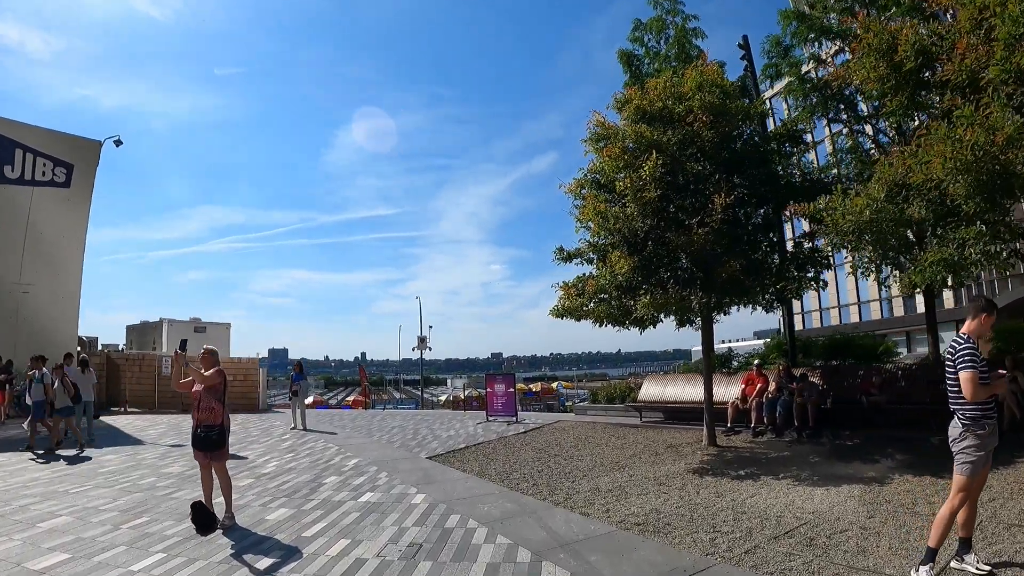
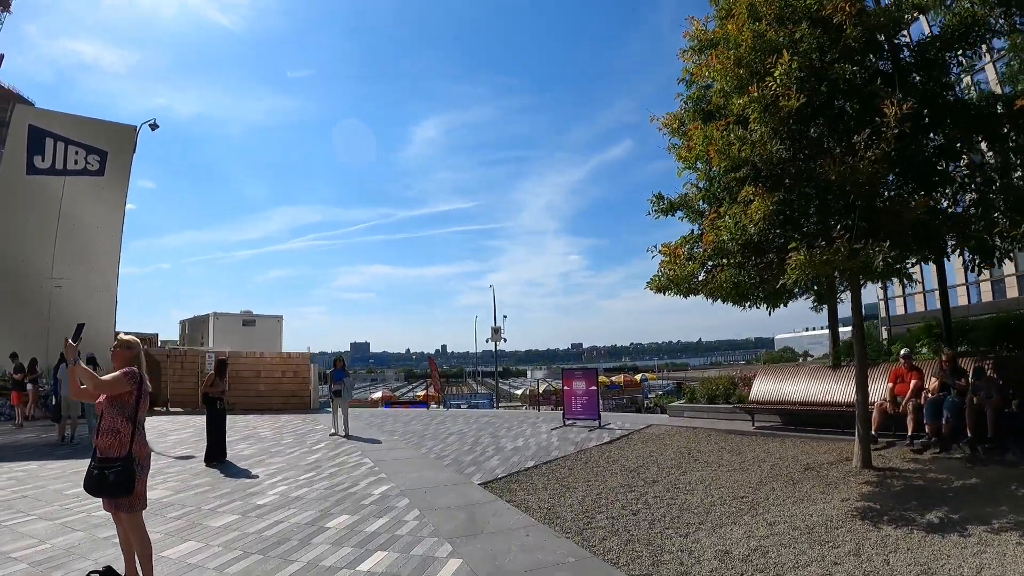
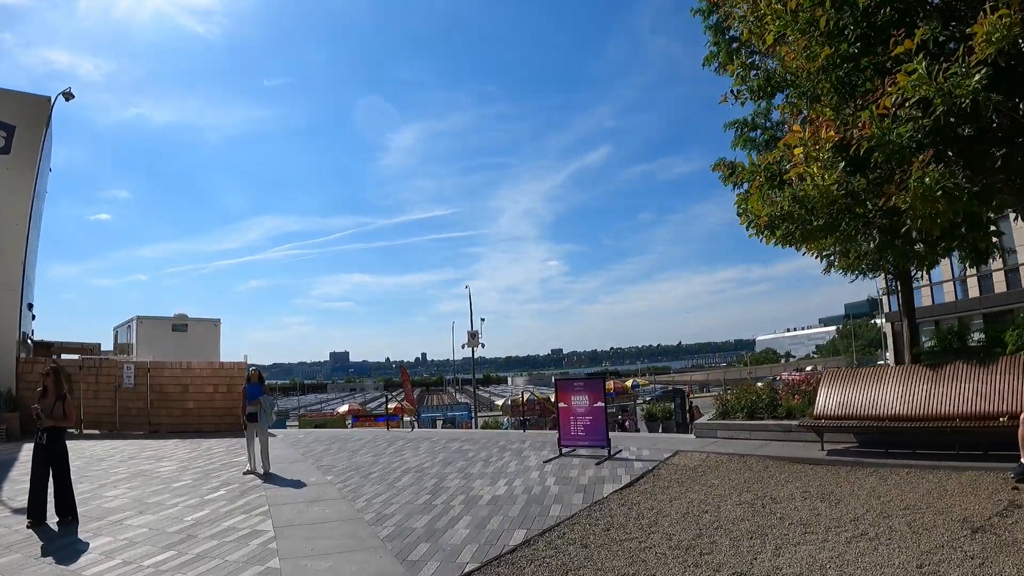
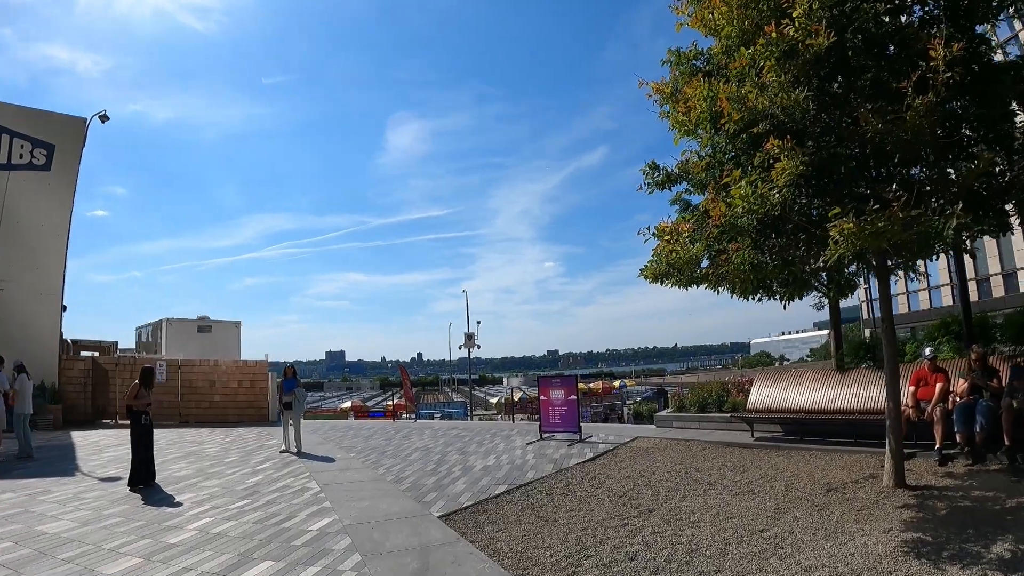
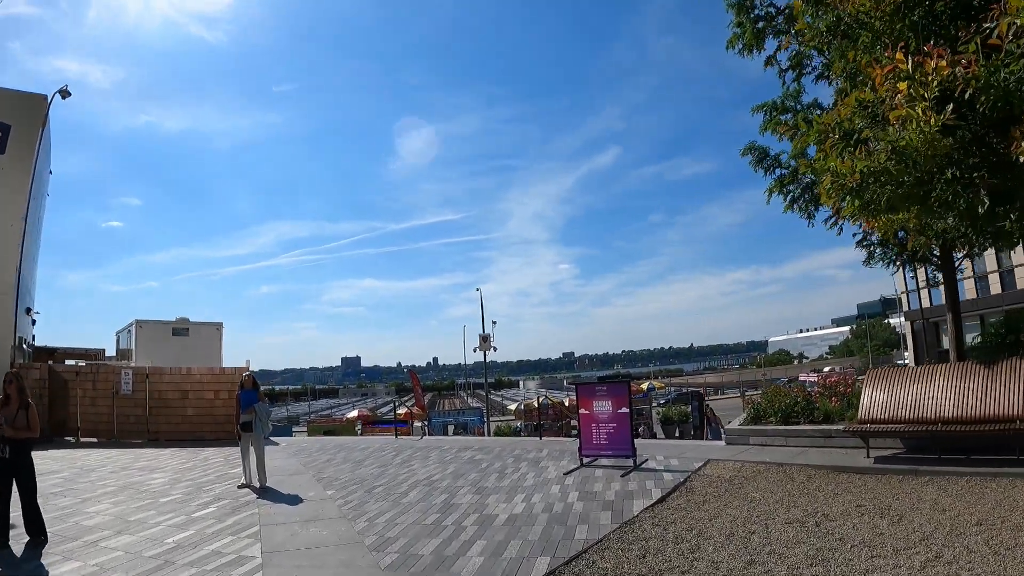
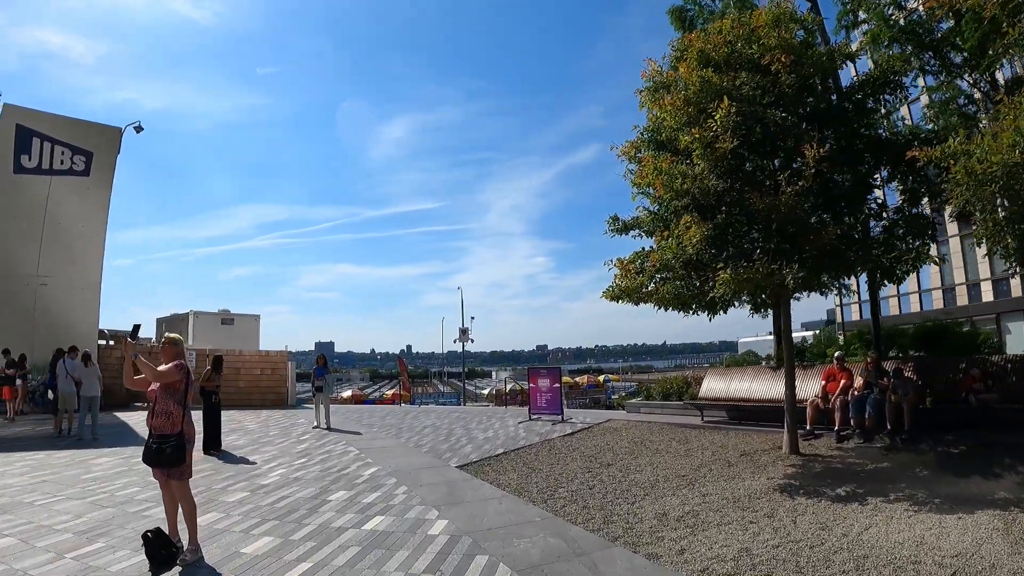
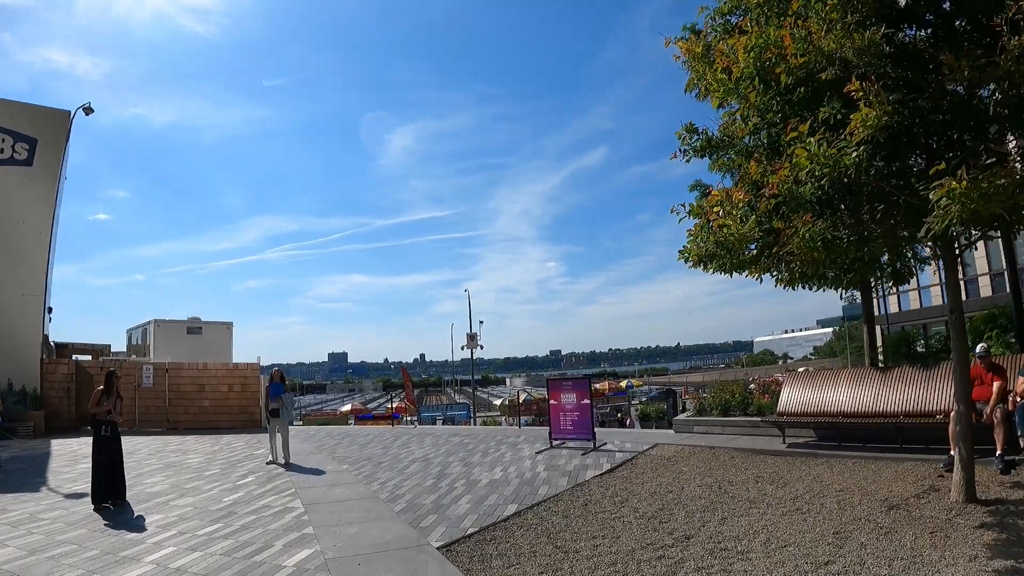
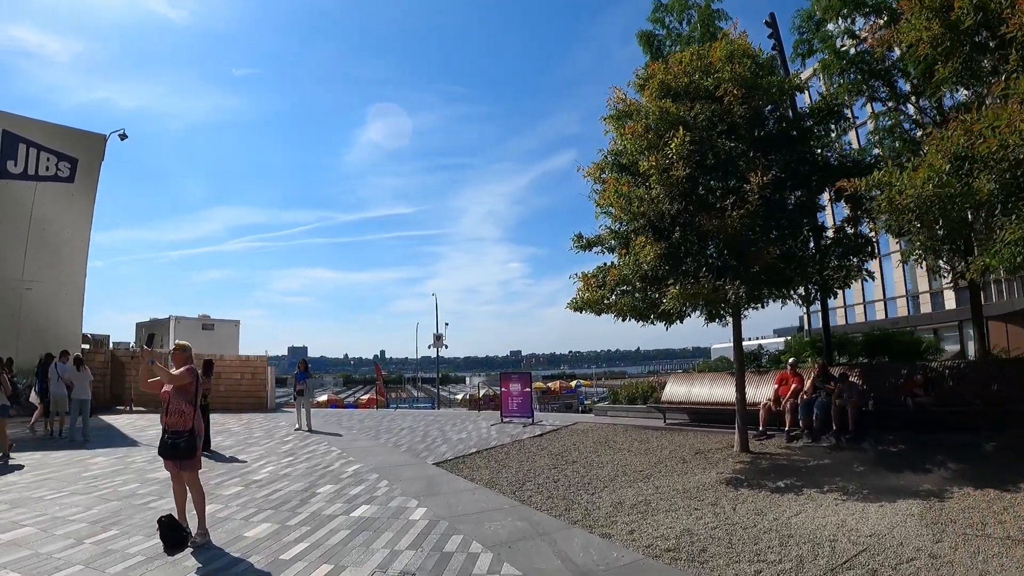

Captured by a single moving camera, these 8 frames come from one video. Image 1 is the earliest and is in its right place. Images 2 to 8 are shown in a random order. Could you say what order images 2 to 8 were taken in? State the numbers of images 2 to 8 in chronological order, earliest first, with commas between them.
8, 6, 2, 4, 7, 3, 5
